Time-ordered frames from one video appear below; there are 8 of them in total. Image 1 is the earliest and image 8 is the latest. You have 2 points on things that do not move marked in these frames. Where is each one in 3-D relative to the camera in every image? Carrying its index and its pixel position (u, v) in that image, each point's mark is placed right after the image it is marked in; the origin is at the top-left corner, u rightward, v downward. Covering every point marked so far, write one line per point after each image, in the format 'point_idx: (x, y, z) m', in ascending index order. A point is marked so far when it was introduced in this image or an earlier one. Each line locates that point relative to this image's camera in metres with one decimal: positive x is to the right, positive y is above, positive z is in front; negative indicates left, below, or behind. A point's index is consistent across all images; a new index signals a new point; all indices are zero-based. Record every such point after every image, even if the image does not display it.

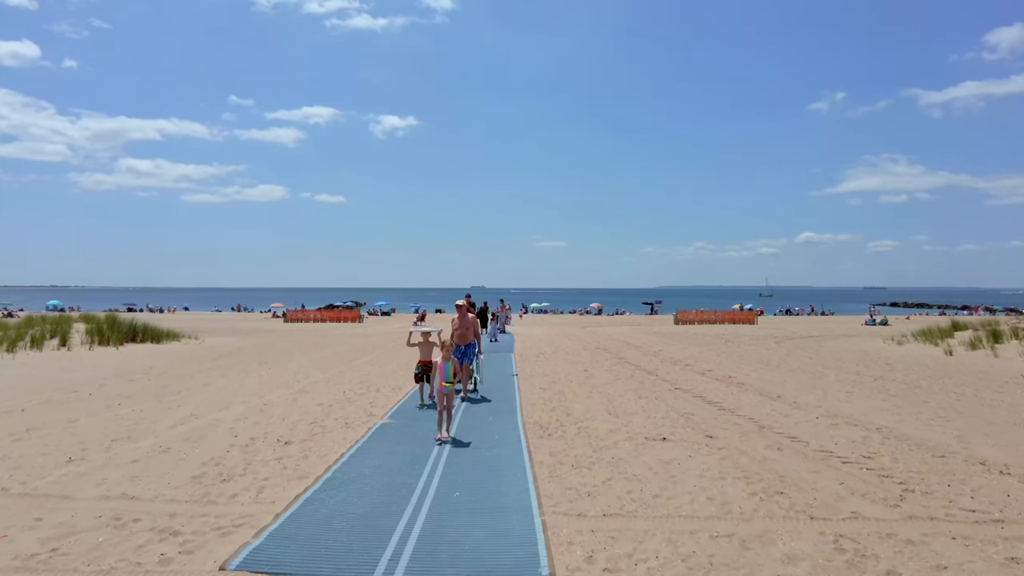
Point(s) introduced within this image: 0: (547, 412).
0: (+0.5, -1.8, +9.4) m
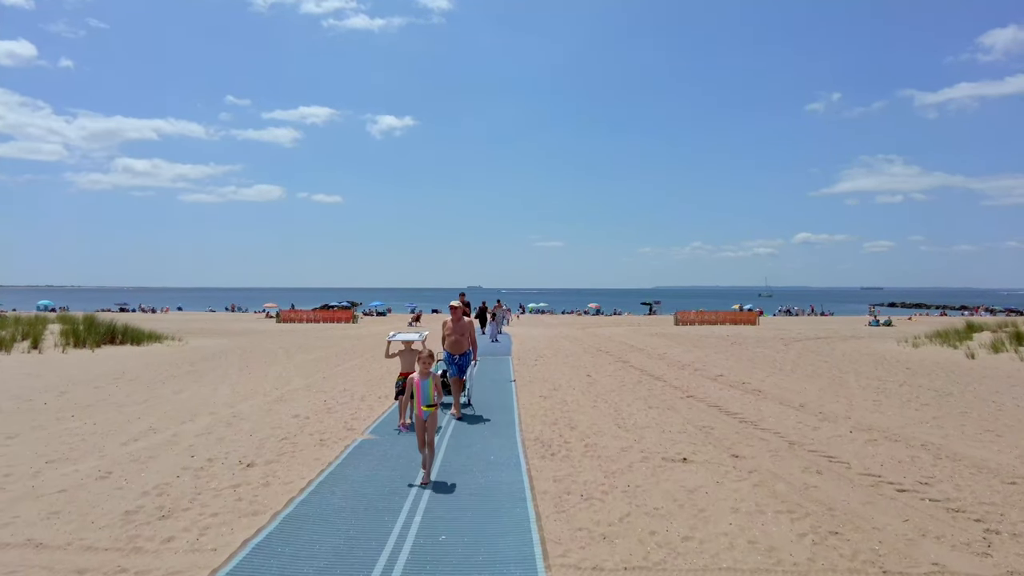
0: (+0.5, -1.8, +8.4) m
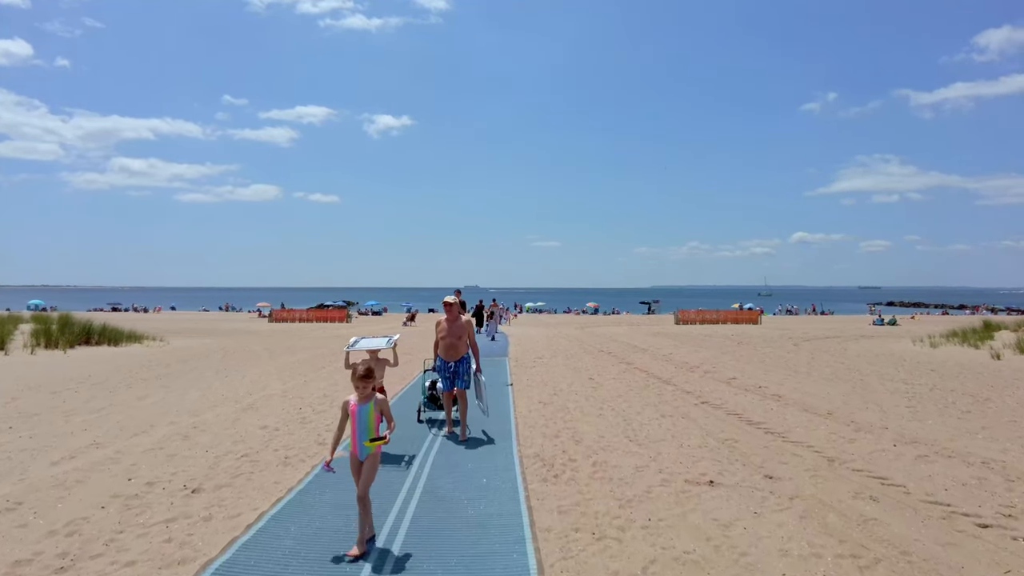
0: (+0.4, -1.7, +7.4) m
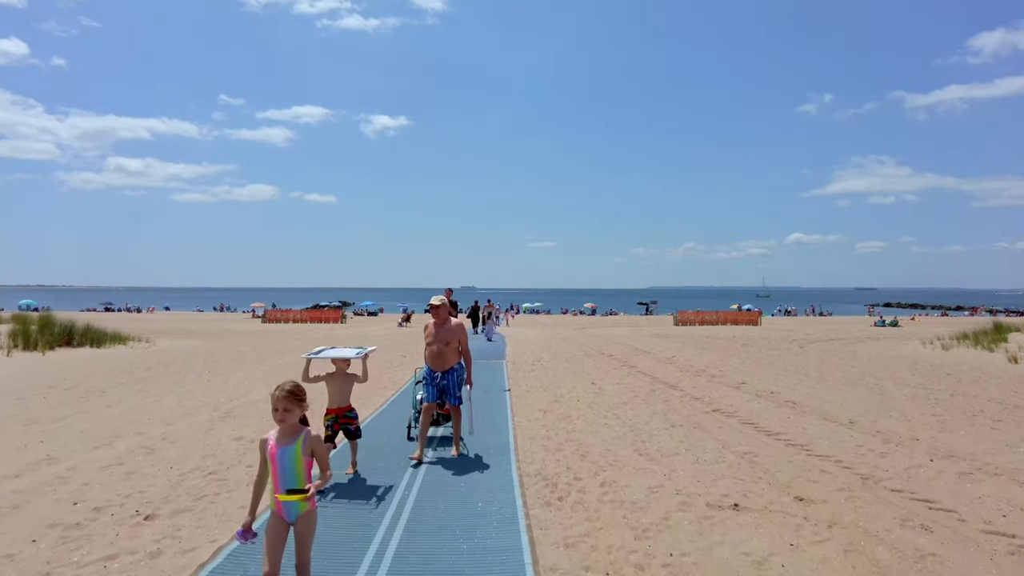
0: (+0.4, -1.7, +6.7) m
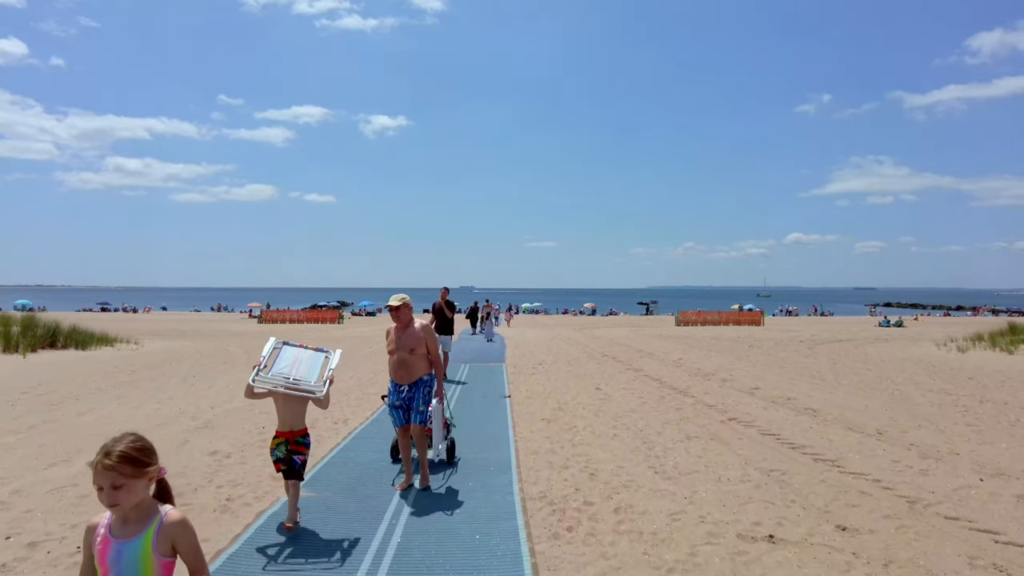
0: (+0.4, -1.7, +6.0) m
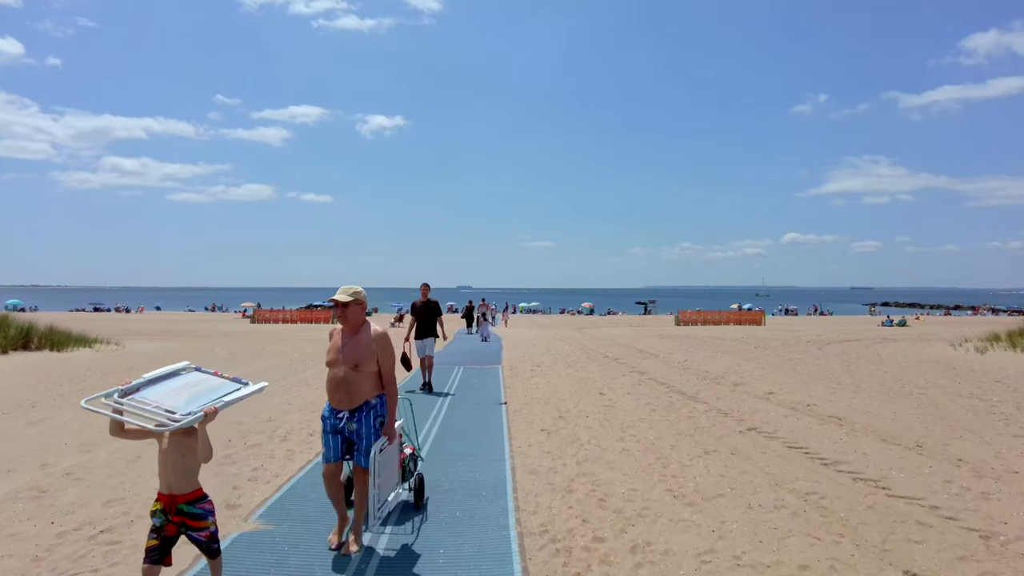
0: (+0.4, -1.6, +5.2) m
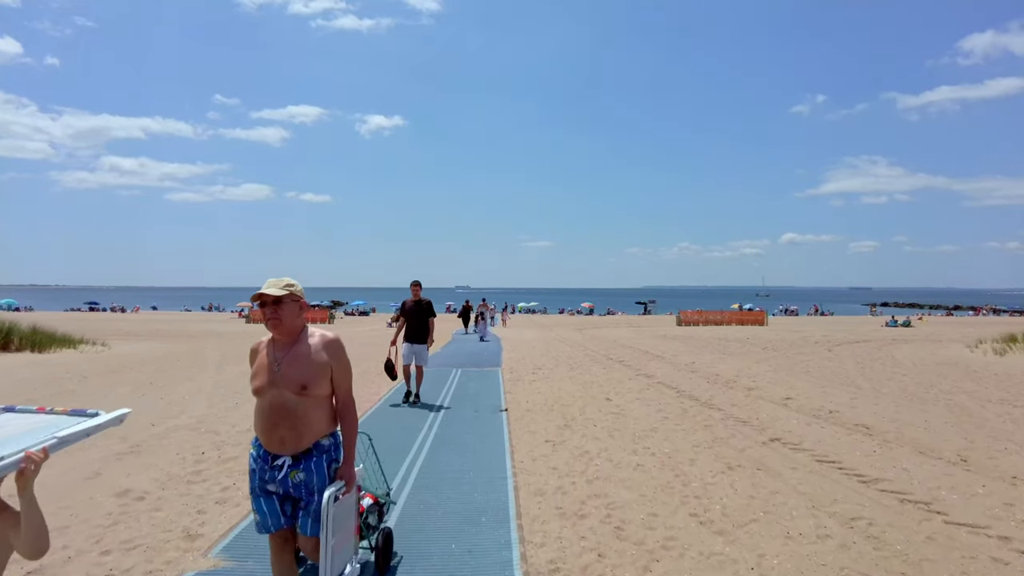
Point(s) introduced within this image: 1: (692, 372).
0: (+0.4, -1.6, +4.5) m
1: (+3.8, -1.7, +13.9) m
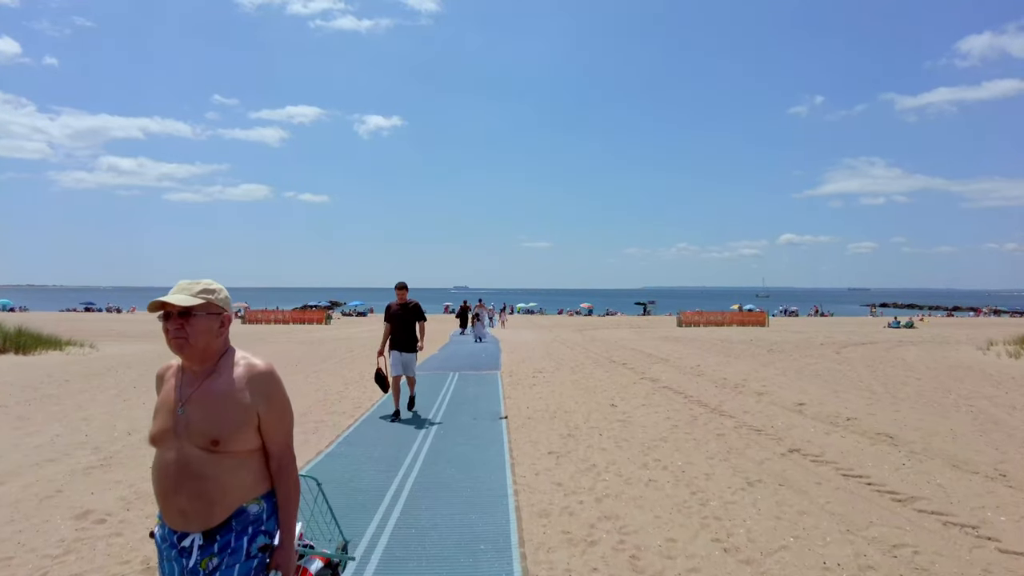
0: (+0.4, -1.6, +4.0) m
1: (+3.8, -1.8, +13.4) m
